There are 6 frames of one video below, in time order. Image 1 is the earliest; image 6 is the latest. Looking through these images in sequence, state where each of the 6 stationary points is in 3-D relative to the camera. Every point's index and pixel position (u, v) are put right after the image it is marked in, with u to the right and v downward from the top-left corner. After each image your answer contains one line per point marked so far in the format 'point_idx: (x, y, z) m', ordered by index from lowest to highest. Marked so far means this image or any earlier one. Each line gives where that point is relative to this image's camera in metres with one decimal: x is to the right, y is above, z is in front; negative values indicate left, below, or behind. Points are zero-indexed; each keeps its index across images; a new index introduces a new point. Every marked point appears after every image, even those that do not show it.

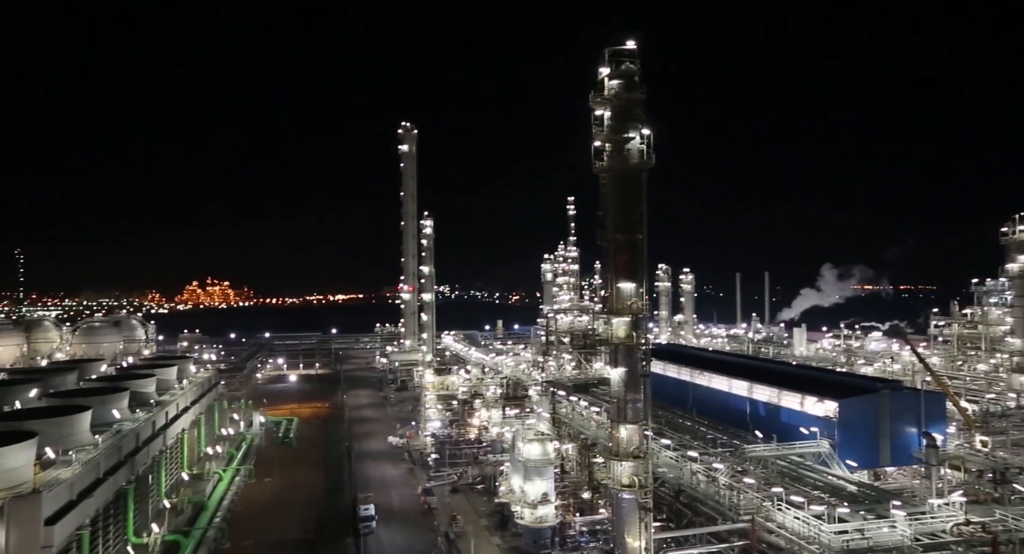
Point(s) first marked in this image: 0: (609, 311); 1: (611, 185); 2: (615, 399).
0: (+2.0, -0.7, +15.6) m
1: (+2.0, +1.9, +15.6) m
2: (+2.1, -2.5, +15.5) m
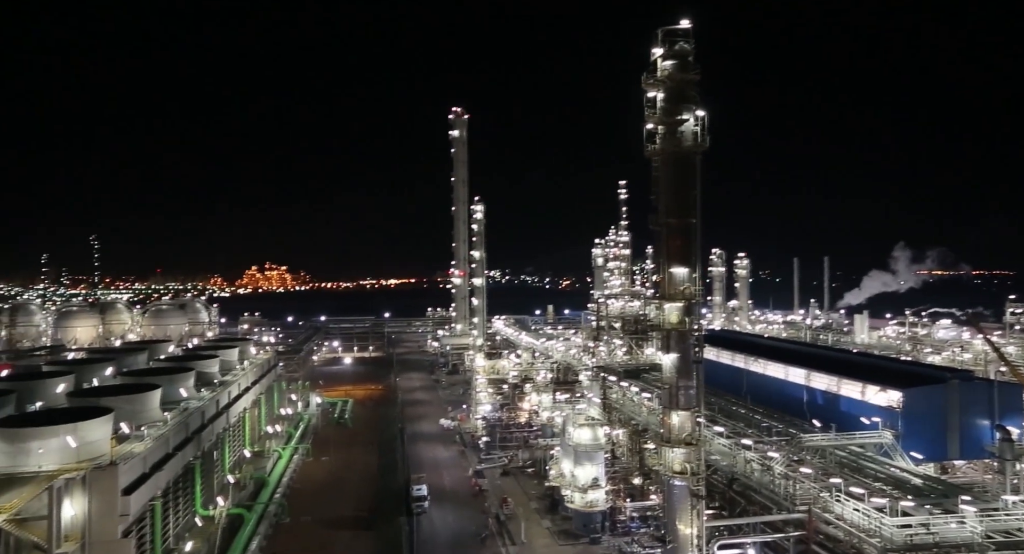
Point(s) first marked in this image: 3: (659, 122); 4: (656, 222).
0: (+3.1, -0.4, +15.3) m
1: (+3.1, +2.2, +15.2) m
2: (+3.2, -2.2, +15.2) m
3: (+3.0, +3.2, +15.3) m
4: (+3.0, +1.2, +15.4) m
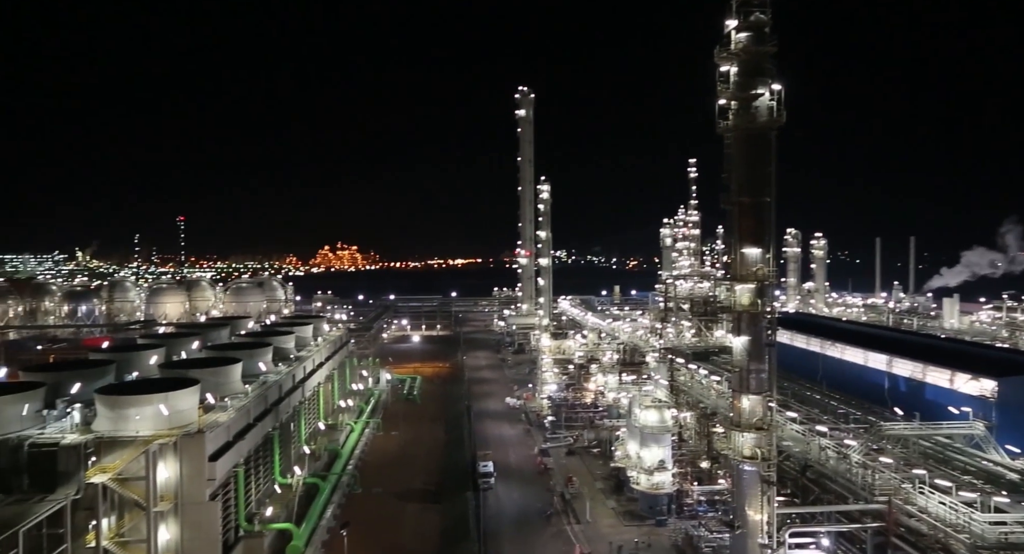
0: (+4.4, 0.0, +14.8) m
1: (+4.5, +2.6, +14.6) m
2: (+4.5, -1.8, +14.7) m
3: (+4.4, +3.6, +14.7) m
4: (+4.4, +1.6, +14.8) m
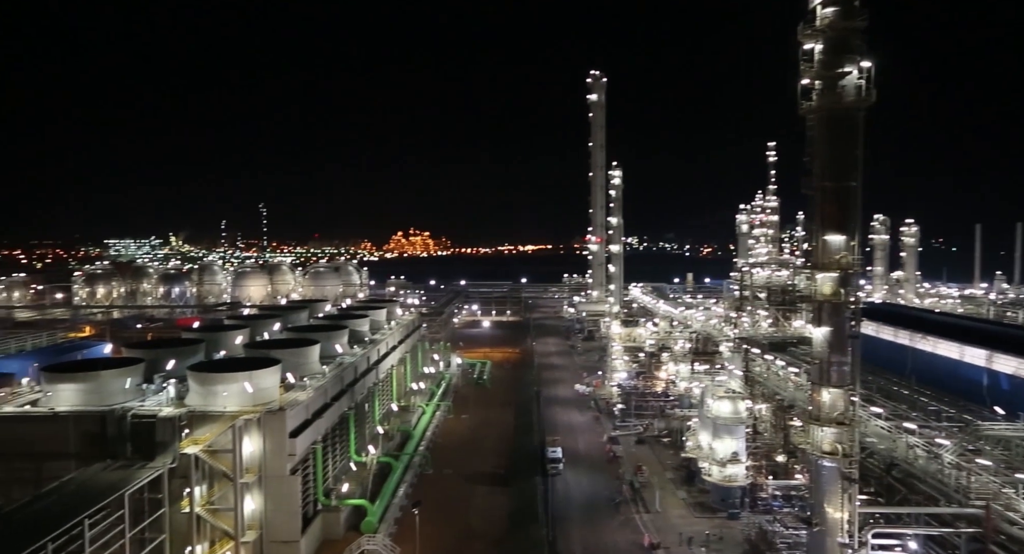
0: (+5.8, +0.2, +13.9) m
1: (+5.9, +2.8, +13.7) m
2: (+5.9, -1.6, +13.9) m
3: (+5.8, +3.8, +13.8) m
4: (+5.8, +1.8, +13.9) m
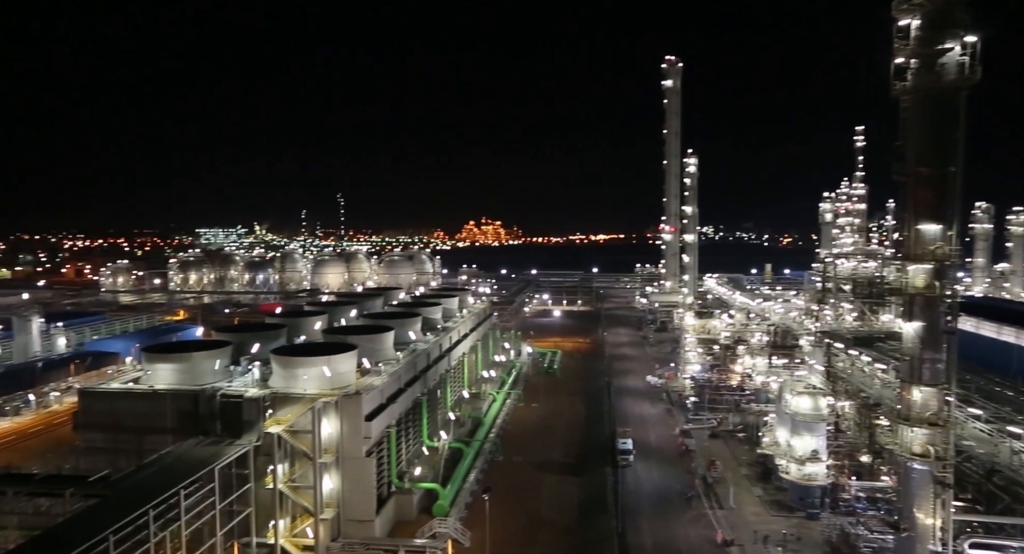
0: (+7.1, +0.3, +12.7) m
1: (+7.2, +3.0, +12.5) m
2: (+7.2, -1.5, +12.7) m
3: (+7.1, +4.0, +12.5) m
4: (+7.1, +1.9, +12.7) m
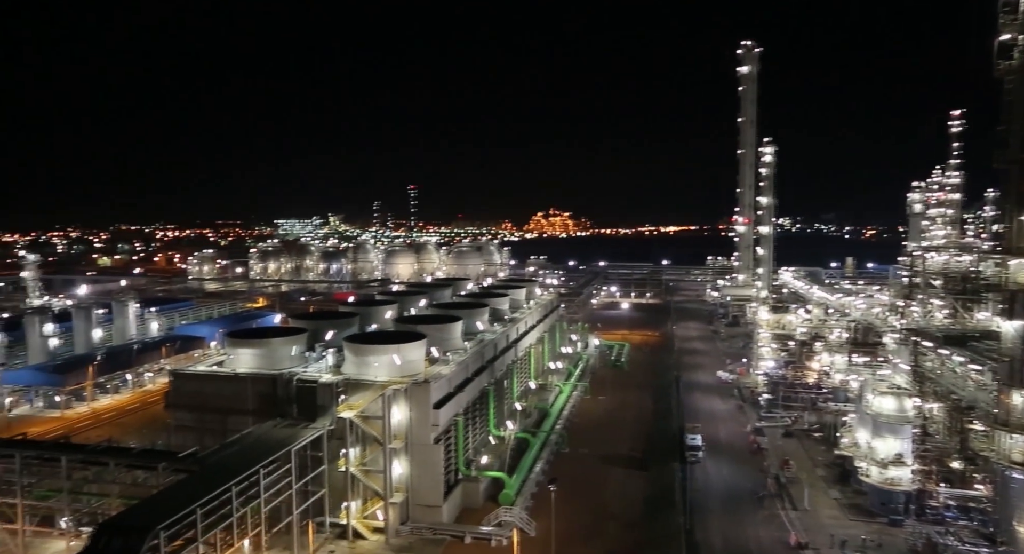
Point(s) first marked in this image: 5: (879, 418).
0: (+8.3, +0.4, +11.1) m
1: (+8.3, +3.1, +10.8) m
2: (+8.3, -1.4, +11.2) m
3: (+8.3, +4.1, +10.9) m
4: (+8.2, +2.0, +11.1) m
5: (+10.0, -3.9, +19.0) m
